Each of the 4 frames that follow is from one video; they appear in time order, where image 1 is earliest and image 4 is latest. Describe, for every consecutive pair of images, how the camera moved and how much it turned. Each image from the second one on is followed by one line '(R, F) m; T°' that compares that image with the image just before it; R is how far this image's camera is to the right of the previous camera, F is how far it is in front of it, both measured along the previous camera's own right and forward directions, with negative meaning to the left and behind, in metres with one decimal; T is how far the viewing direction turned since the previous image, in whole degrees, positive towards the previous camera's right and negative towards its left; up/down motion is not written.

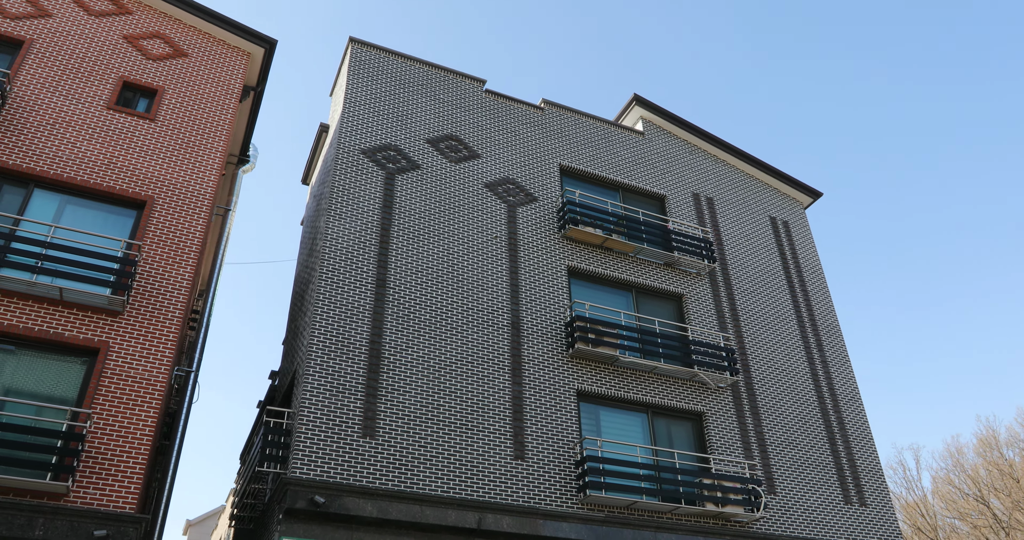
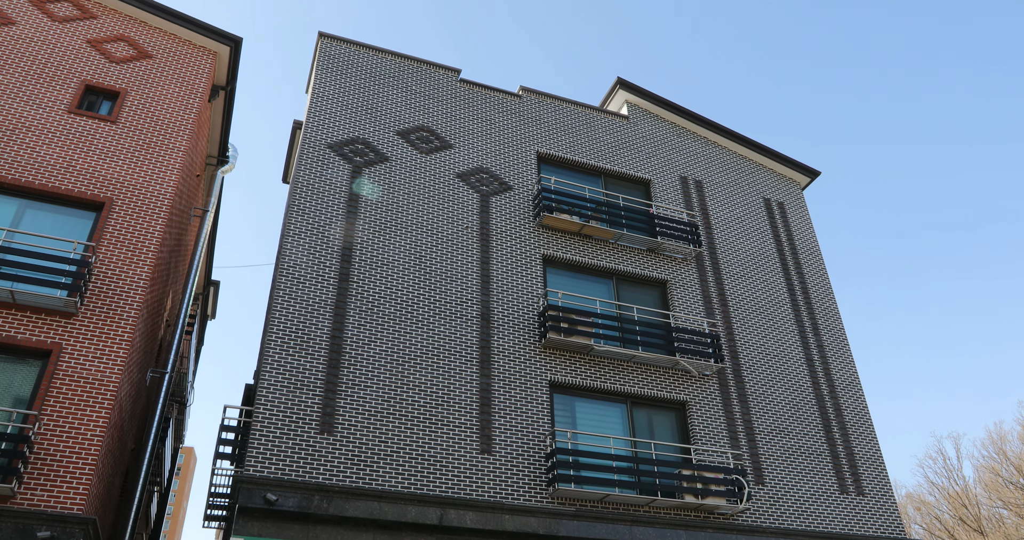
(+1.7, +0.5) m; -3°
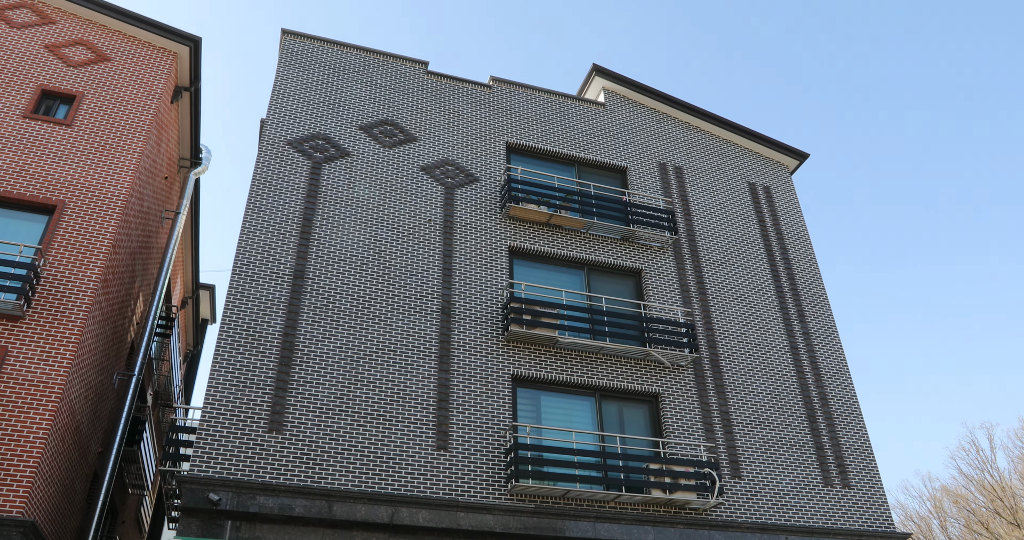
(+1.7, +0.5) m; -3°
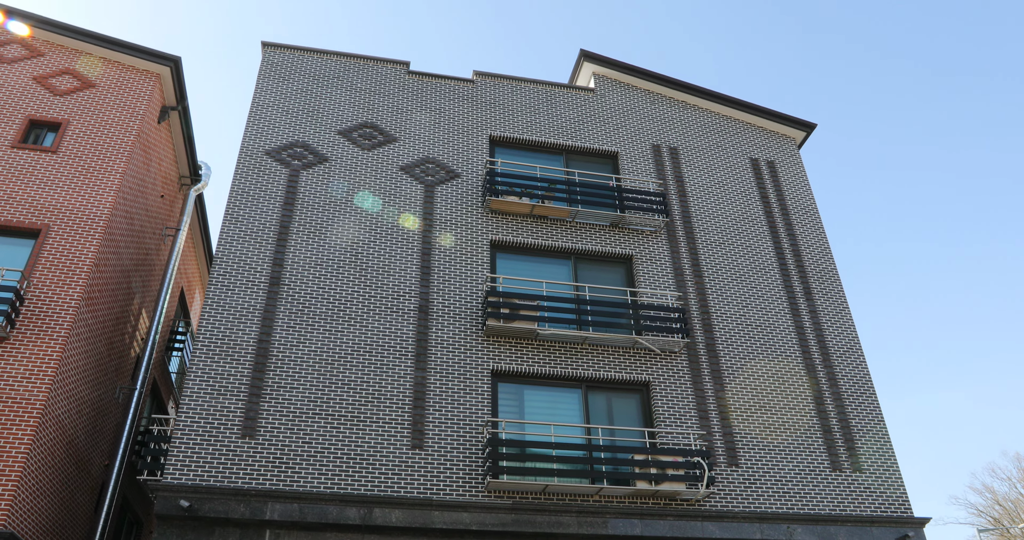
(+2.2, +0.4) m; -5°
